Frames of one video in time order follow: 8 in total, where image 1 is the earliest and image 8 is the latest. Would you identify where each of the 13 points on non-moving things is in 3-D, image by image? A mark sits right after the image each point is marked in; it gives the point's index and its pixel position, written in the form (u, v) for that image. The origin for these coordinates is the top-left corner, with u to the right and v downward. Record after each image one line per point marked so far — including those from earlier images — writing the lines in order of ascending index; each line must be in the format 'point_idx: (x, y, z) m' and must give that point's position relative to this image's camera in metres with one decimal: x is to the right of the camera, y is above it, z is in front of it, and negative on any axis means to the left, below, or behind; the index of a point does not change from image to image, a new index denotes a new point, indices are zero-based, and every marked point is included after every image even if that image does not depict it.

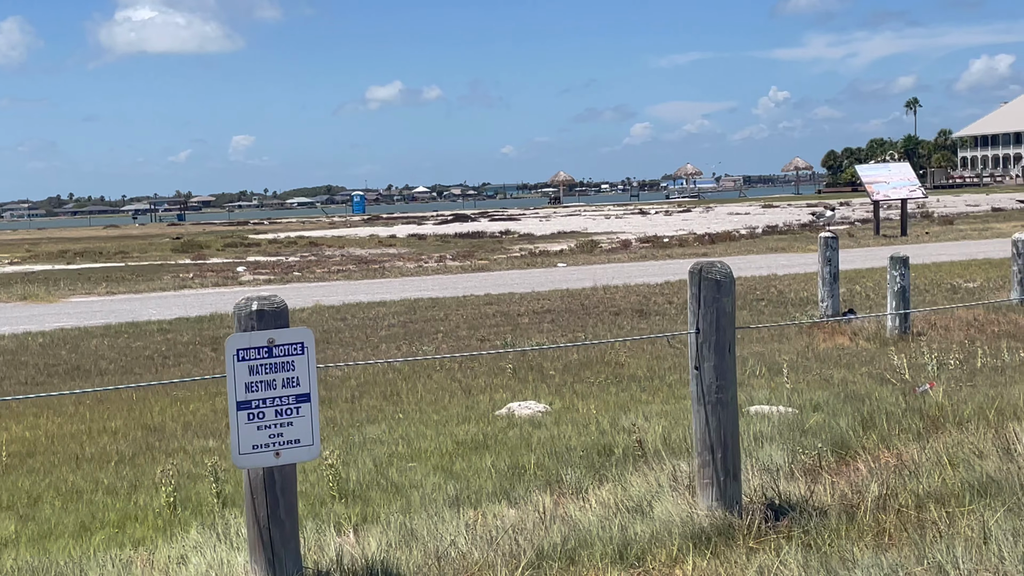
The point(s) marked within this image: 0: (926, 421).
0: (+2.7, -0.9, +8.4) m
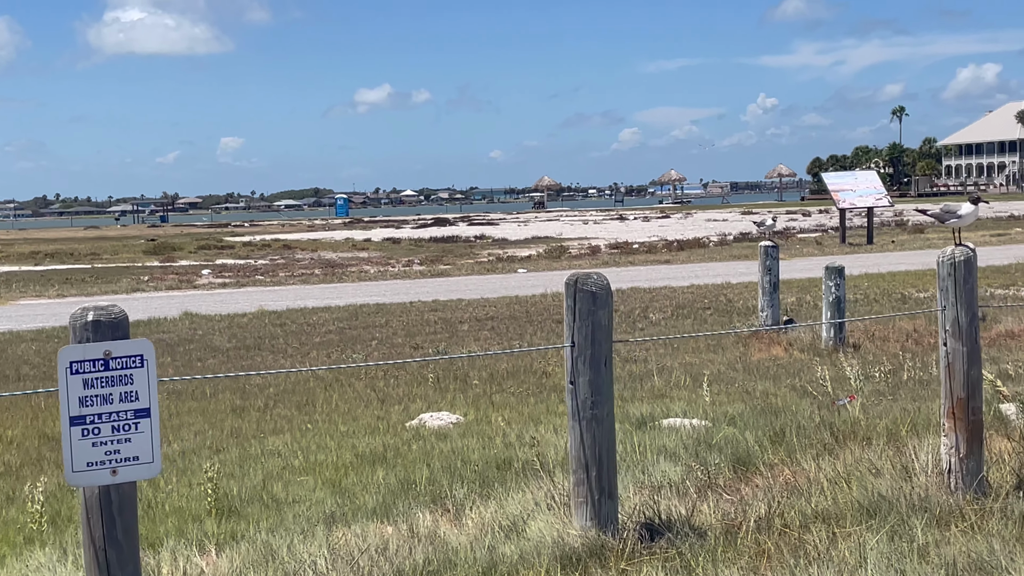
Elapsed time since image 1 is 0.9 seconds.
0: (+2.1, -1.0, +8.2) m
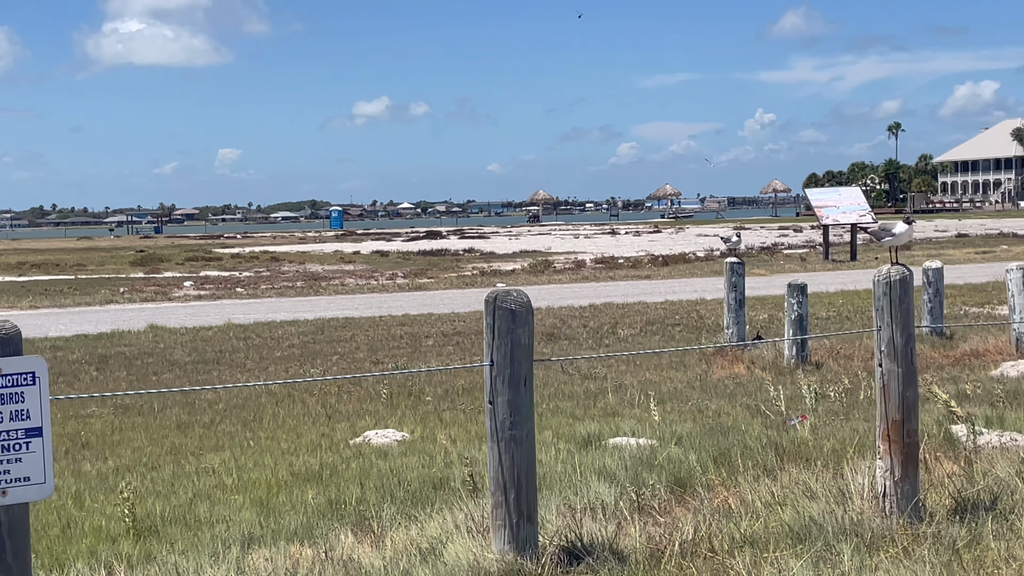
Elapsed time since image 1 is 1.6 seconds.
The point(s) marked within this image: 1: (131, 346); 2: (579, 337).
0: (+1.7, -1.1, +8.1) m
1: (-4.5, -0.7, +15.0) m
2: (+0.8, -0.6, +15.9) m
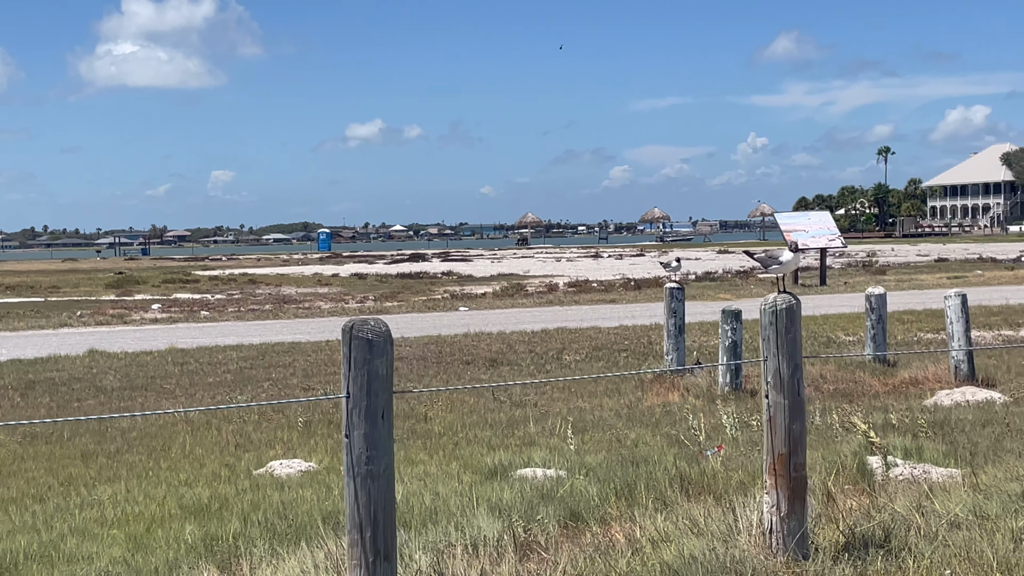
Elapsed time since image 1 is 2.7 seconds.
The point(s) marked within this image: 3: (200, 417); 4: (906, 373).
0: (+1.1, -1.2, +7.9) m
1: (-5.2, -1.0, +14.8) m
2: (+0.1, -0.9, +15.7) m
3: (-2.8, -1.2, +11.4) m
4: (+4.1, -0.9, +13.3) m
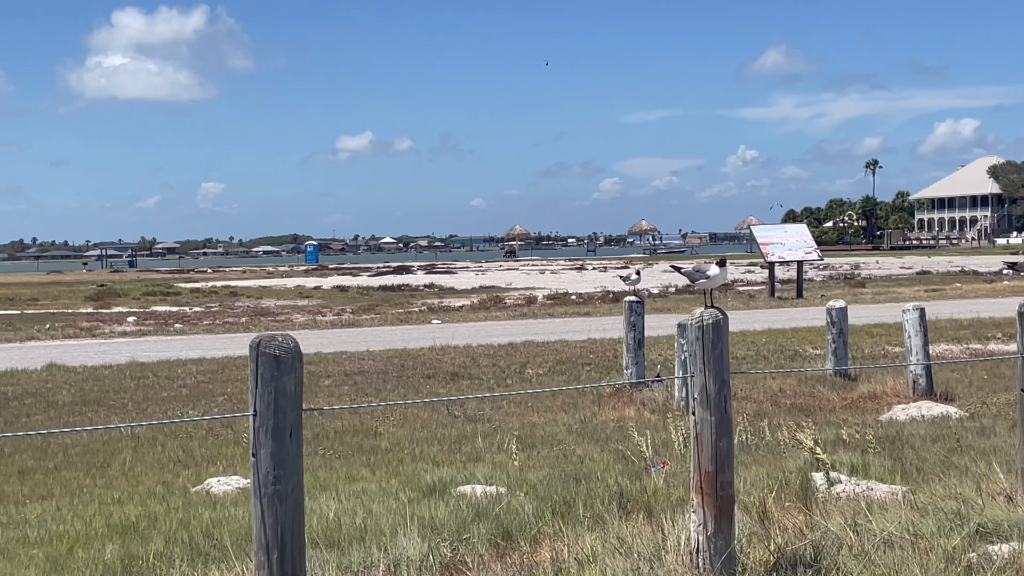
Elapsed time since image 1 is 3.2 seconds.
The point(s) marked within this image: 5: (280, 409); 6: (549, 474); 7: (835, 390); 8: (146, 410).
0: (+0.7, -1.3, +7.7) m
1: (-5.7, -1.1, +14.6) m
2: (-0.4, -1.1, +15.5) m
3: (-3.2, -1.3, +11.2) m
4: (+3.7, -1.0, +13.2) m
5: (-1.0, -0.5, +5.3) m
6: (+0.3, -1.3, +8.9) m
7: (+3.4, -1.1, +13.2) m
8: (-3.7, -1.2, +12.9) m
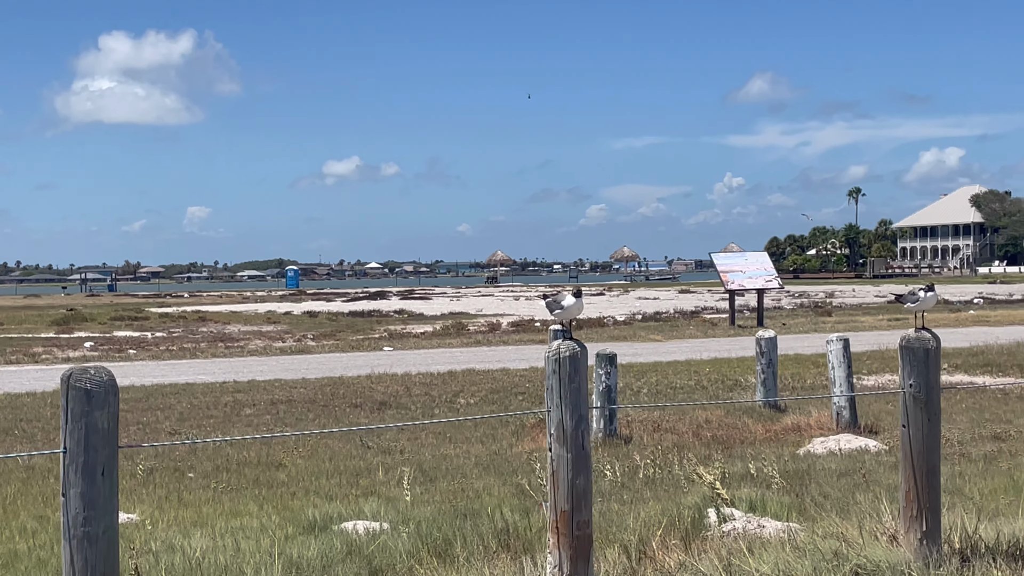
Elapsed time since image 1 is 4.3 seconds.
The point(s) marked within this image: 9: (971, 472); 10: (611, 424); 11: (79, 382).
0: (-0.1, -1.5, +7.5) m
1: (-6.6, -1.4, +14.2) m
2: (-1.2, -1.4, +15.2) m
3: (-4.0, -1.5, +10.9) m
4: (+2.9, -1.3, +12.9) m
5: (-1.7, -0.6, +5.1) m
6: (-0.5, -1.5, +8.7) m
7: (+2.6, -1.4, +13.0) m
8: (-4.5, -1.5, +12.5) m
9: (+3.5, -1.4, +9.7) m
10: (+0.9, -1.3, +11.9) m
11: (-1.7, -0.4, +5.0) m
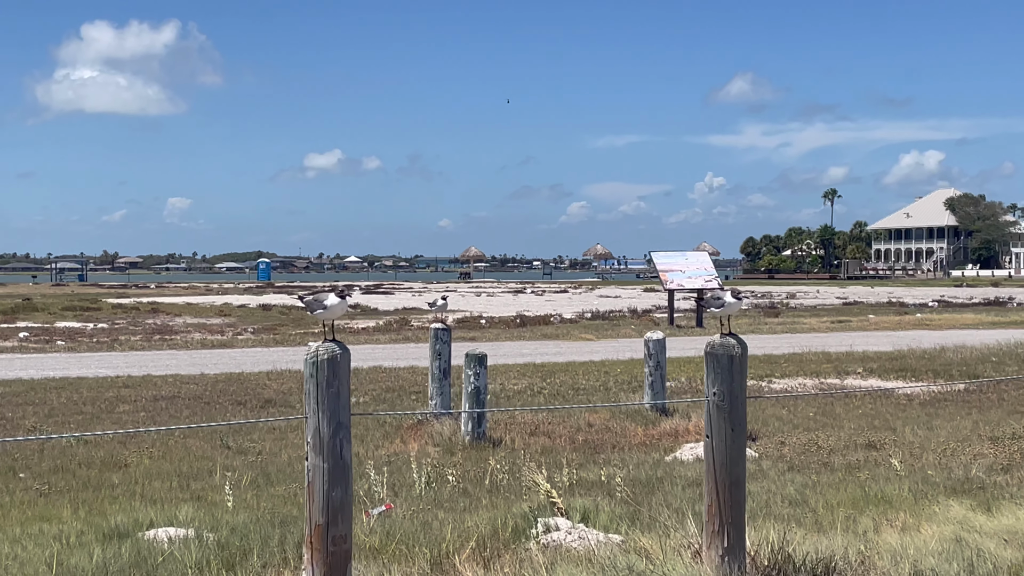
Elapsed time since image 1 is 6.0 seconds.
0: (-1.2, -1.5, +7.1) m
1: (-7.8, -1.3, +13.7) m
2: (-2.5, -1.4, +14.8) m
3: (-5.2, -1.4, +10.4) m
4: (+1.6, -1.3, +12.6) m
5: (-2.8, -0.6, +4.6) m
6: (-1.6, -1.5, +8.3) m
7: (+1.3, -1.4, +12.7) m
8: (-5.8, -1.4, +12.0) m
9: (+2.3, -1.4, +9.4) m
10: (-0.3, -1.3, +11.5) m
11: (-2.8, -0.3, +4.6) m
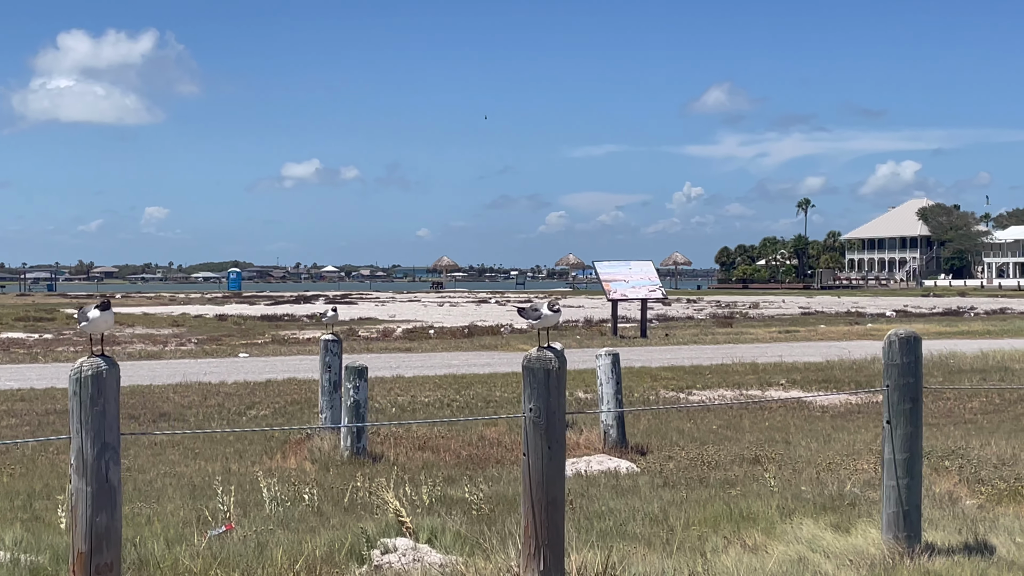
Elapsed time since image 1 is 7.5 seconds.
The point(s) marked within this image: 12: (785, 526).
0: (-2.2, -1.6, +6.7) m
1: (-8.9, -1.4, +13.2) m
2: (-3.6, -1.5, +14.4) m
3: (-6.3, -1.5, +9.9) m
4: (+0.5, -1.4, +12.3) m
5: (-3.7, -0.6, +4.2) m
6: (-2.6, -1.6, +7.9) m
7: (+0.2, -1.5, +12.4) m
8: (-6.8, -1.5, +11.6) m
9: (+1.3, -1.5, +9.1) m
10: (-1.4, -1.4, +11.2) m
11: (-3.7, -0.4, +4.2) m
12: (+1.7, -1.5, +7.8) m
